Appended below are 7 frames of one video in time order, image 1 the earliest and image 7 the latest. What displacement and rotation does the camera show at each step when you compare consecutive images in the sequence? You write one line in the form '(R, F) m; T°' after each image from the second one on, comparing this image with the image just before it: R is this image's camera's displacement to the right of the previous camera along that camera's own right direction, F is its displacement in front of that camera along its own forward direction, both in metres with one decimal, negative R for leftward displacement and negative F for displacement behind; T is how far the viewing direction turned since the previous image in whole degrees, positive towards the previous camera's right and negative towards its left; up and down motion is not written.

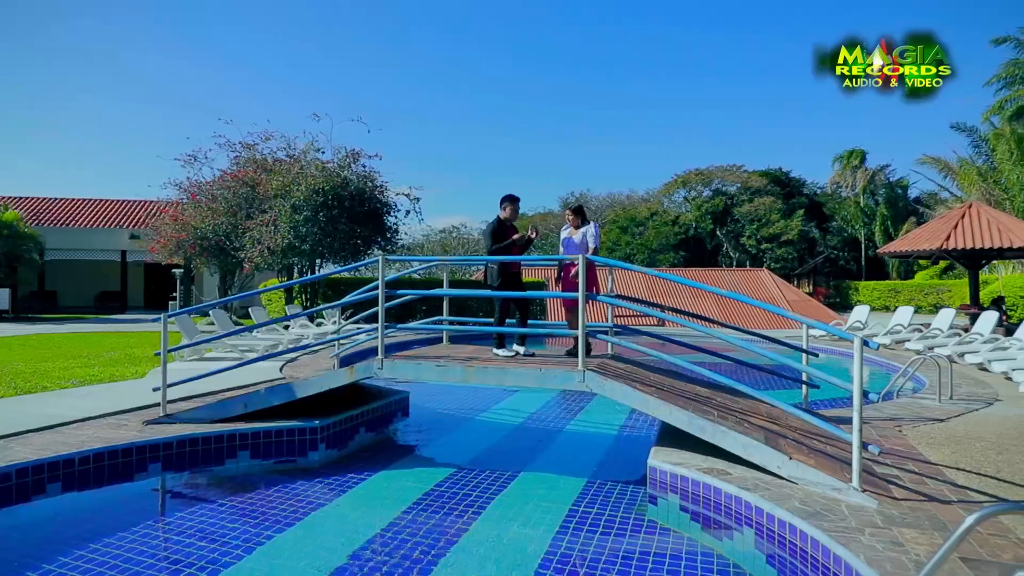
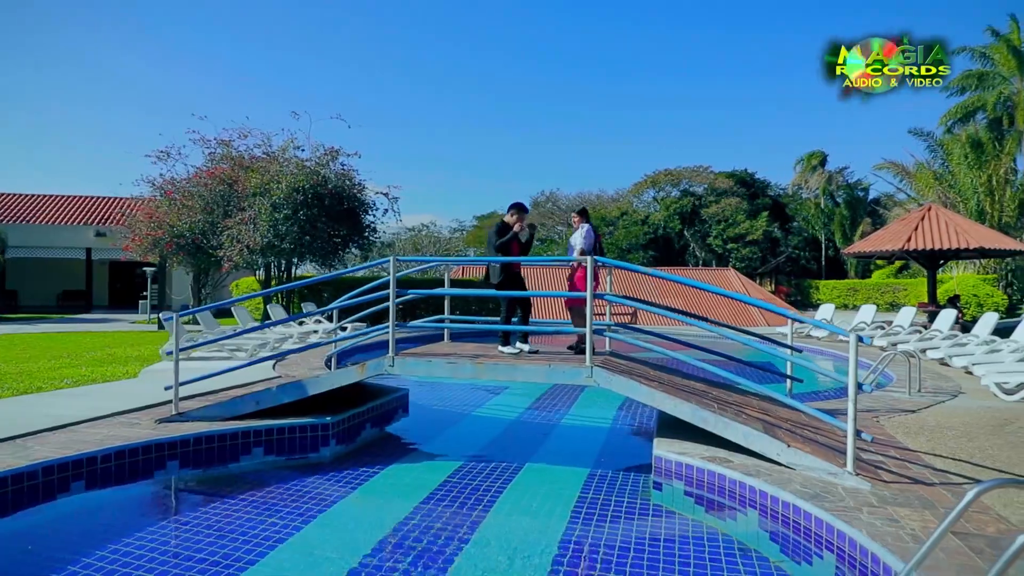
(-0.4, -0.3) m; +3°
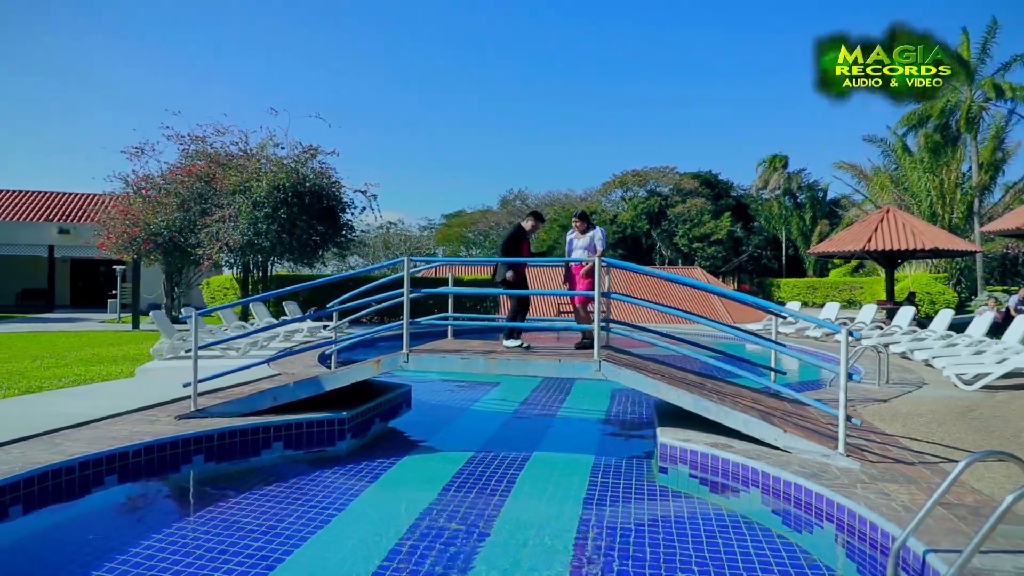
(-0.4, -0.3) m; +3°
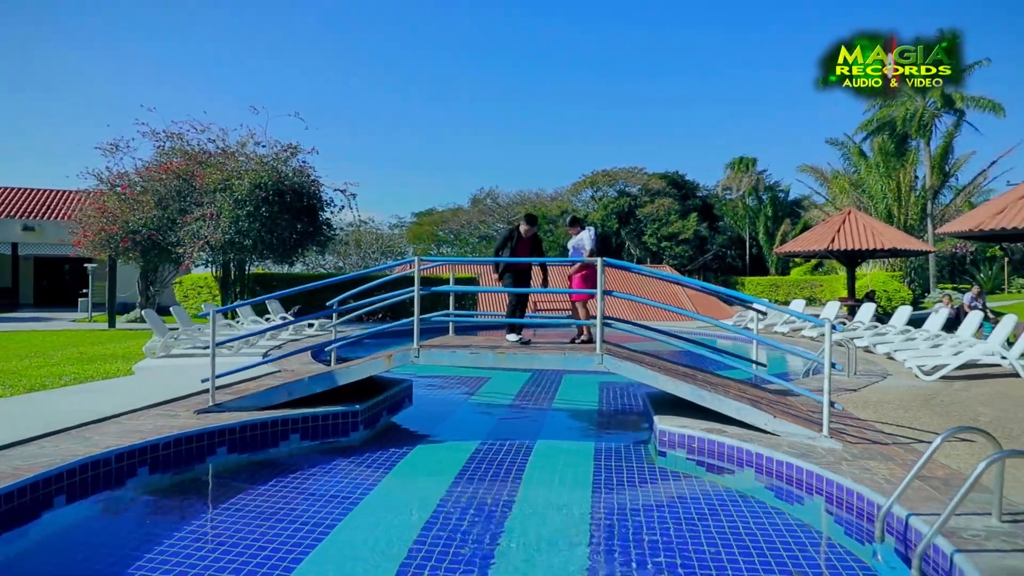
(-0.4, -0.4) m; +3°
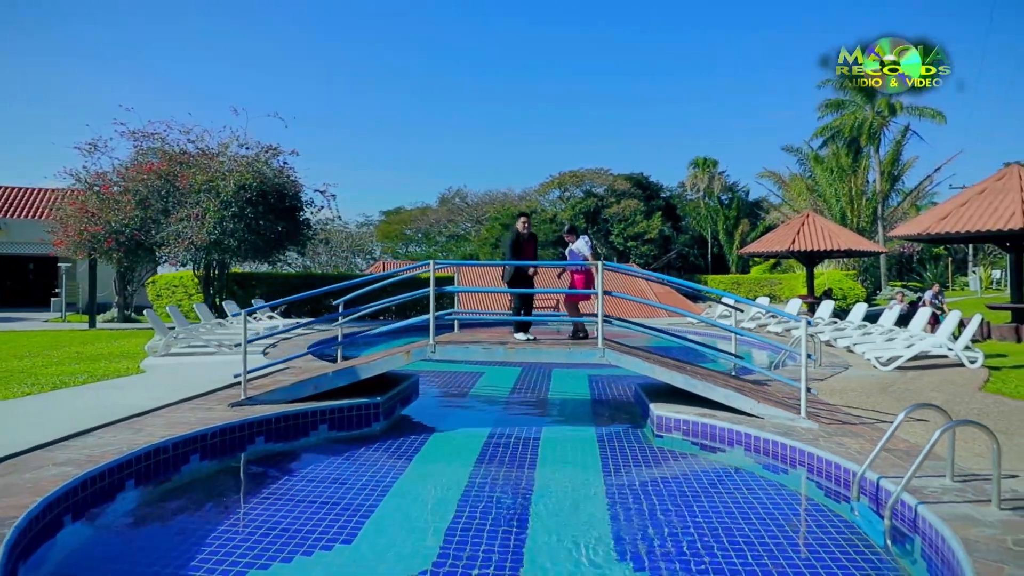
(-0.5, -0.6) m; +3°
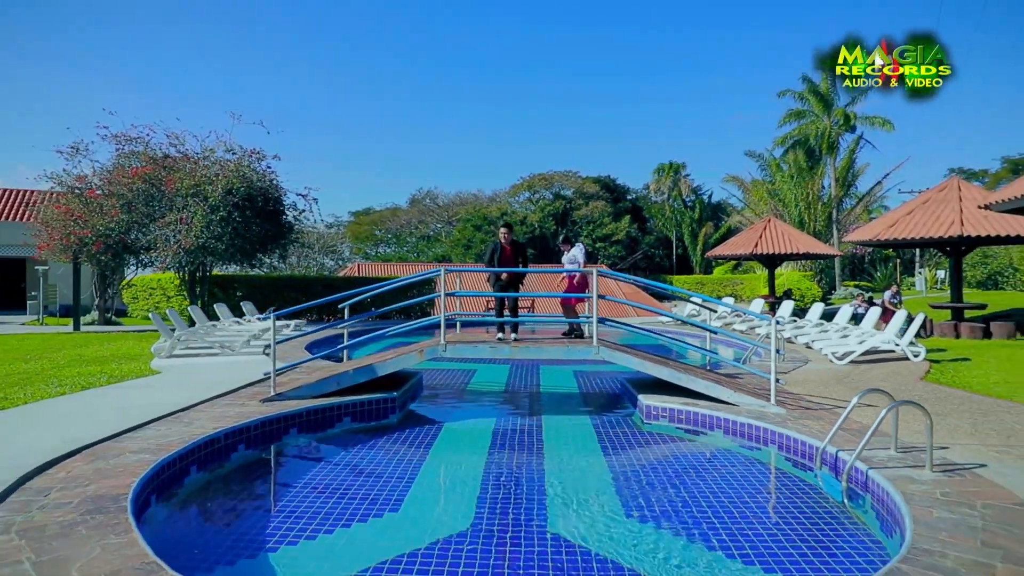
(-0.5, -0.8) m; +3°
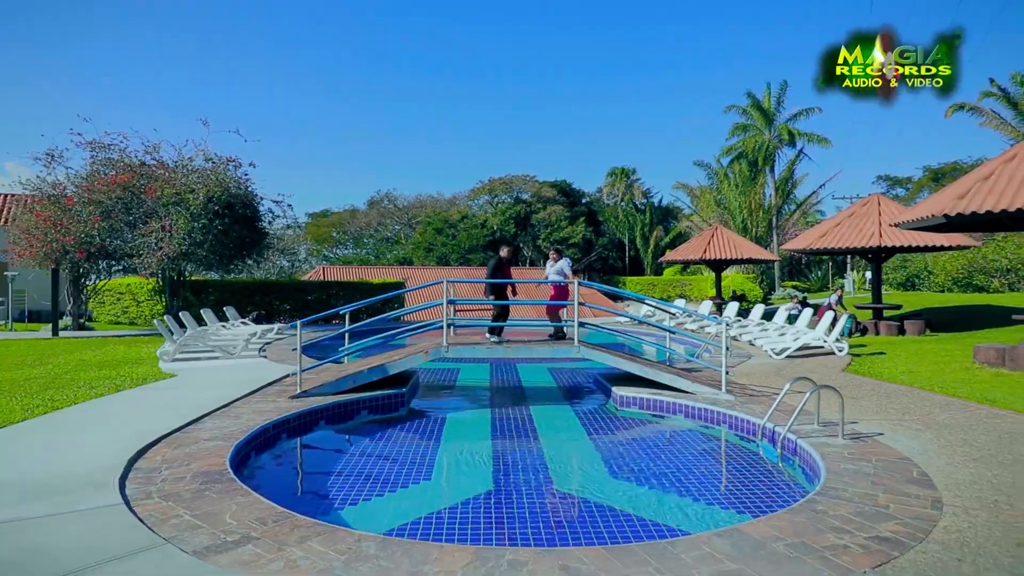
(-0.6, -1.3) m; +4°
